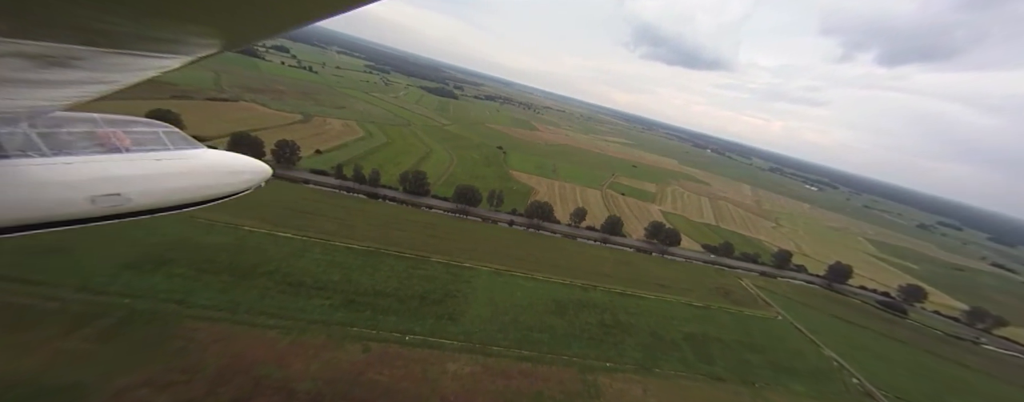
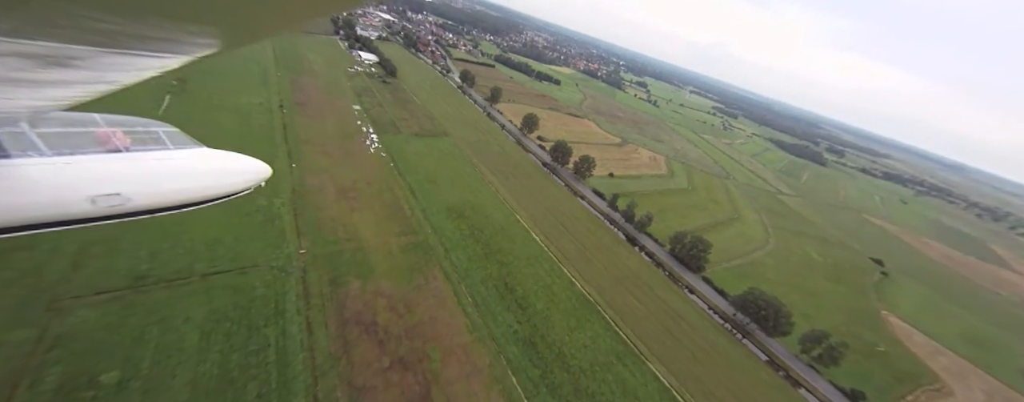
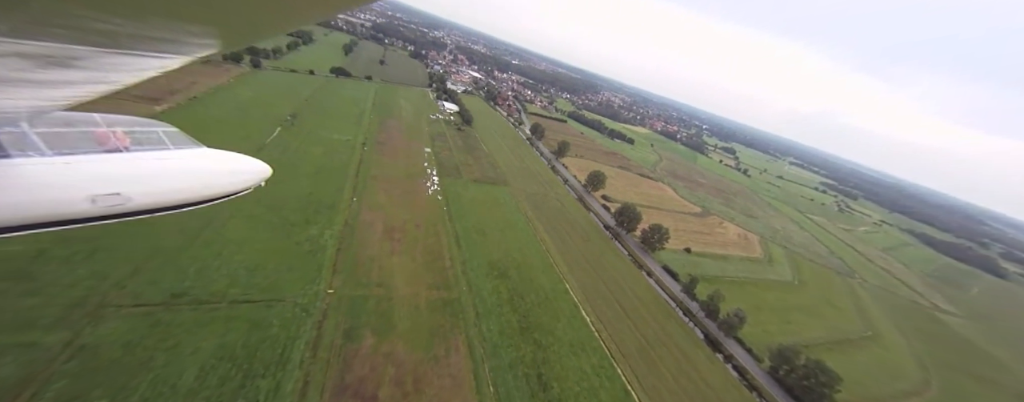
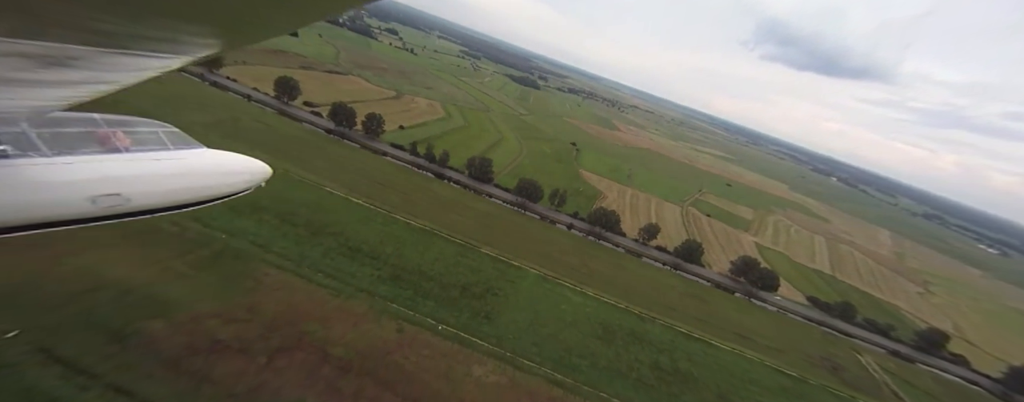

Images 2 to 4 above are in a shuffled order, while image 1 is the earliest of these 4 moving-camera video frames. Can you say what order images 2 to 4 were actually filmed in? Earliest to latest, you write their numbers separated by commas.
4, 2, 3
